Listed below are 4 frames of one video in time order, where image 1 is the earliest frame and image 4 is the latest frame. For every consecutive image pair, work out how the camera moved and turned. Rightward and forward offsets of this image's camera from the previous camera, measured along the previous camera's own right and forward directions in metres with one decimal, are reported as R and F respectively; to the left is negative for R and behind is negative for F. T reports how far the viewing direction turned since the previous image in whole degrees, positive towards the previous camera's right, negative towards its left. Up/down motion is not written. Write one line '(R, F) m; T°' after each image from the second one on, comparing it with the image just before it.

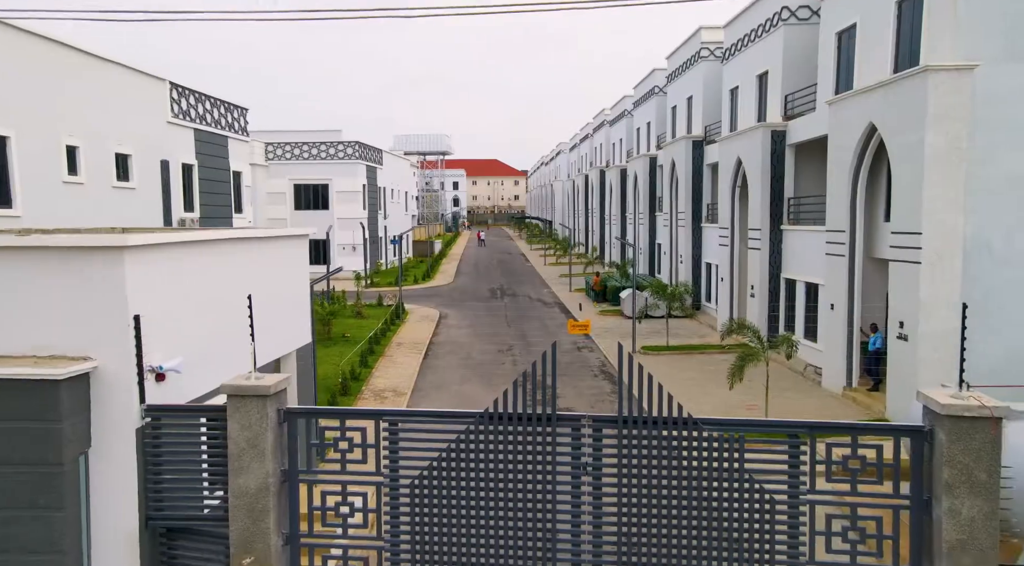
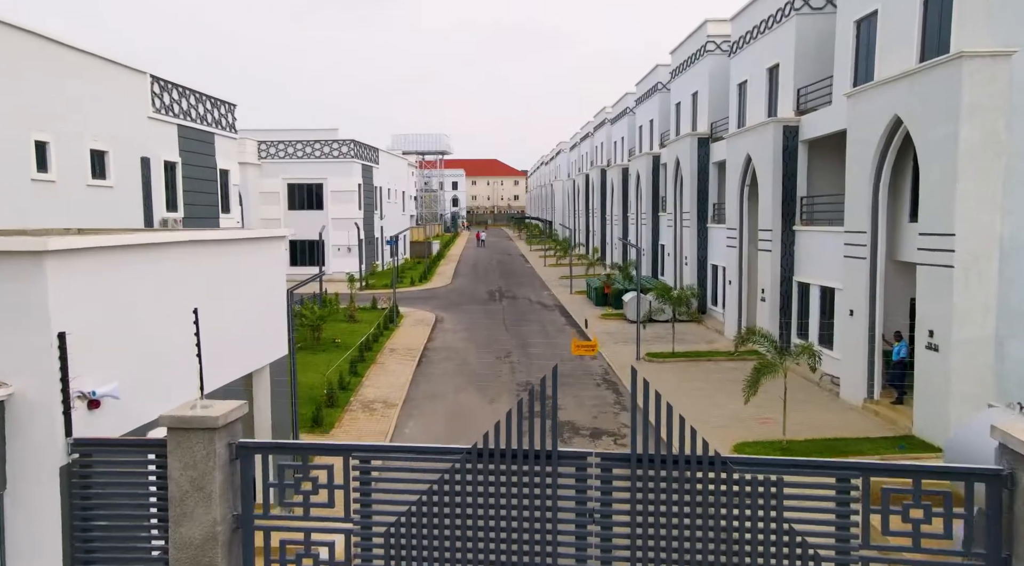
(0.0, +1.0) m; 0°
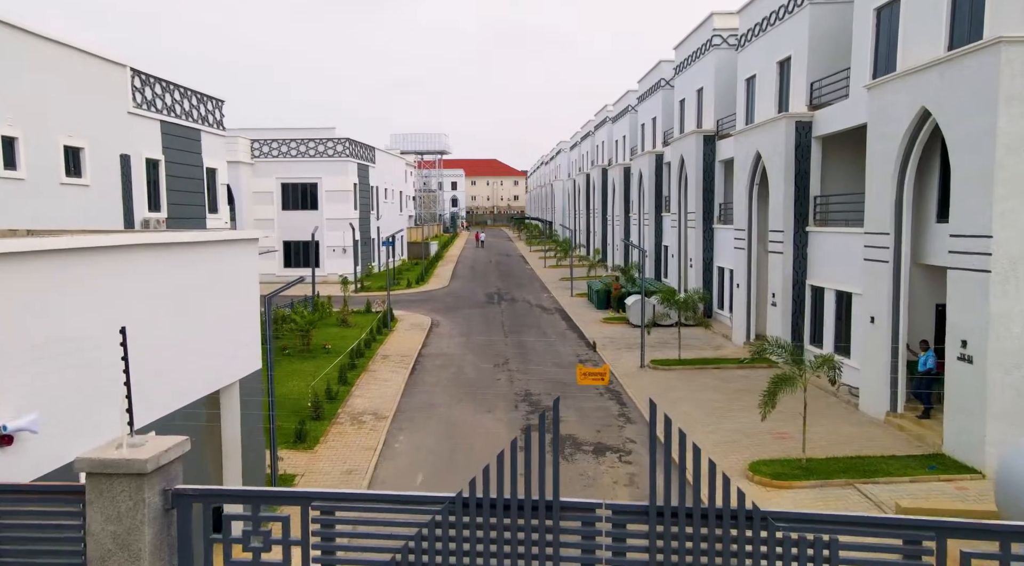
(0.0, +1.0) m; 0°
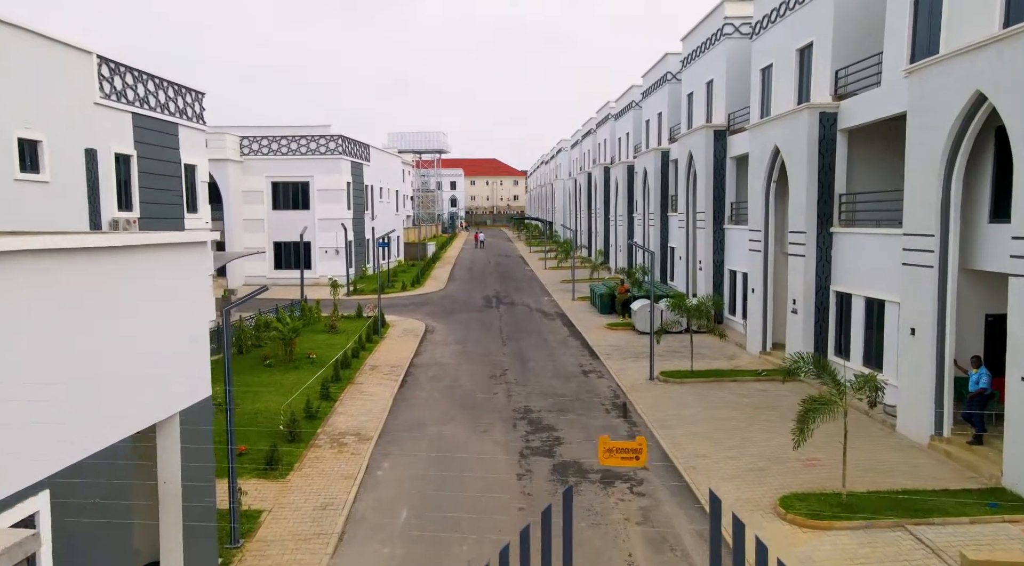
(0.0, +1.5) m; 0°
